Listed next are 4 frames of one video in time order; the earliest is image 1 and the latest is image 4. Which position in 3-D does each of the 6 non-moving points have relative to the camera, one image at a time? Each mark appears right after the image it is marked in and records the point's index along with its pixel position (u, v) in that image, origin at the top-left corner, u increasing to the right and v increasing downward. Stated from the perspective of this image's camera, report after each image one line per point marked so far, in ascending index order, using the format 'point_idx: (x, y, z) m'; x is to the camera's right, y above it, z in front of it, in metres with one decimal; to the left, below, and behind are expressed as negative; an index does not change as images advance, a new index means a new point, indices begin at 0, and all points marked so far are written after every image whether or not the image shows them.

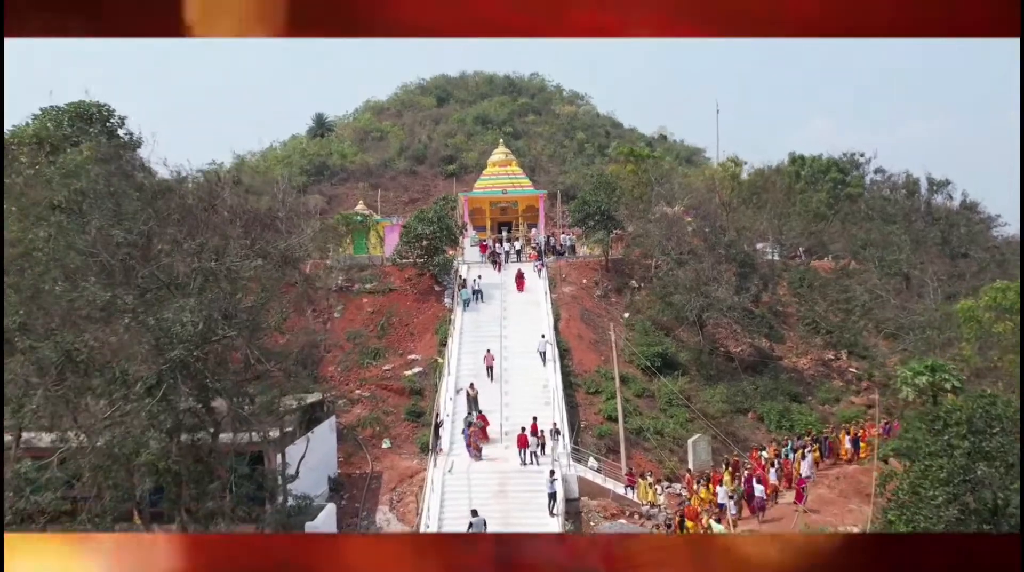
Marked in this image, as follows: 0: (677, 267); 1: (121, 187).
0: (+4.2, +0.5, +19.9) m
1: (-4.2, +1.1, +8.5) m
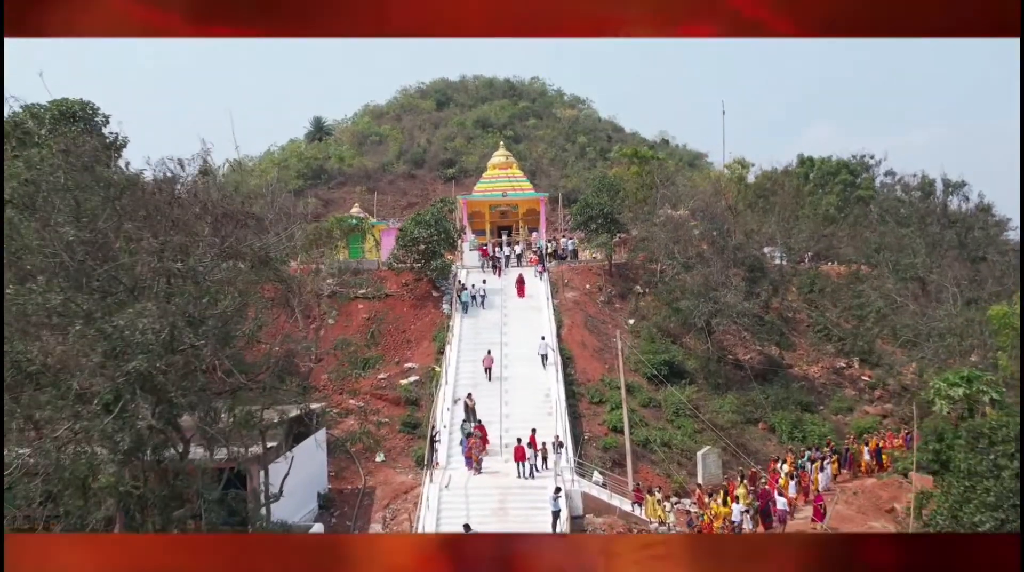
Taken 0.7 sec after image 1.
0: (+4.2, +0.4, +19.2) m
1: (-4.2, +1.1, +7.8) m
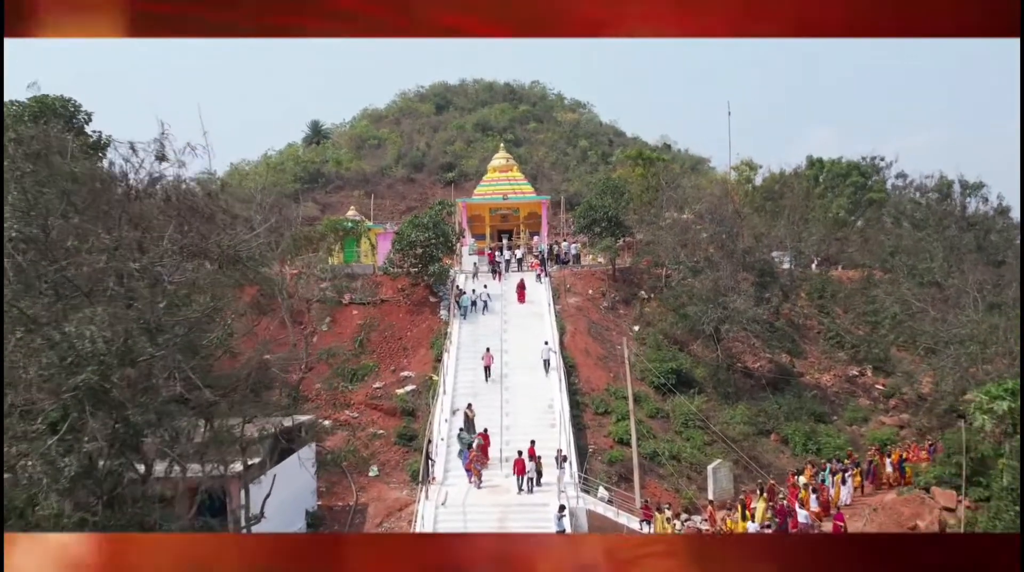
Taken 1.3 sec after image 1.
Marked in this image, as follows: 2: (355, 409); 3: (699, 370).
0: (+4.2, +0.2, +18.5) m
1: (-4.2, +1.0, +7.1) m
2: (-3.1, -2.4, +15.5) m
3: (+4.1, -1.9, +17.3) m
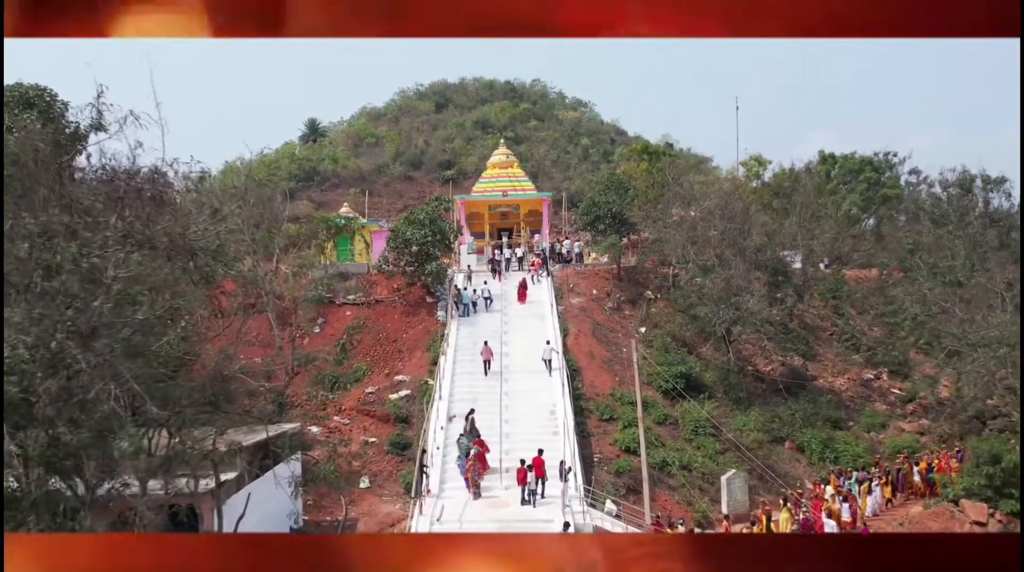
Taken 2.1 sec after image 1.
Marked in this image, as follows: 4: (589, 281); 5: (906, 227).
0: (+4.2, +0.2, +17.6) m
1: (-4.2, +1.0, +6.3) m
2: (-3.1, -2.4, +14.7) m
3: (+4.1, -1.8, +16.5) m
4: (+2.0, +0.1, +20.0) m
5: (+9.5, +1.4, +18.9) m
